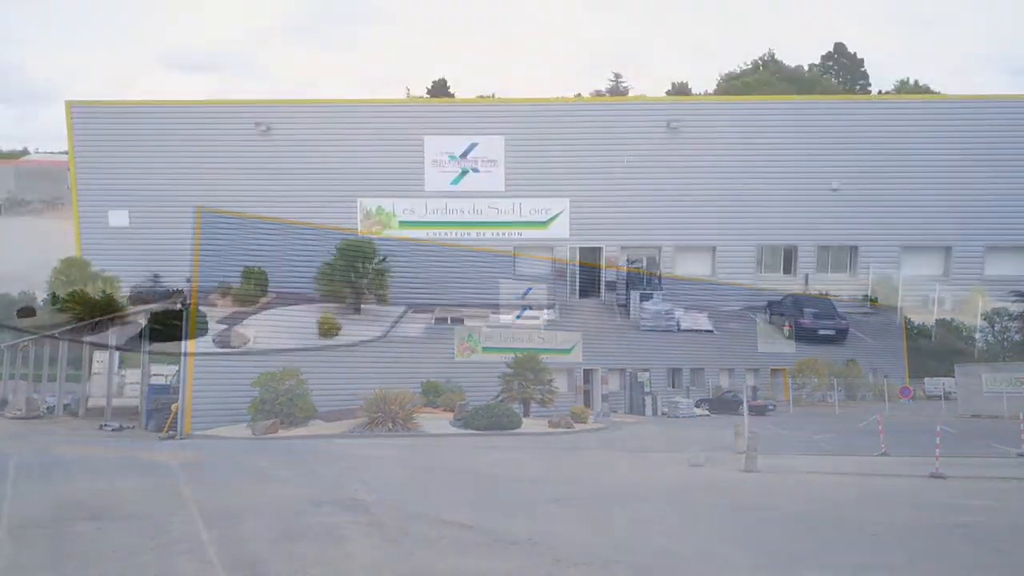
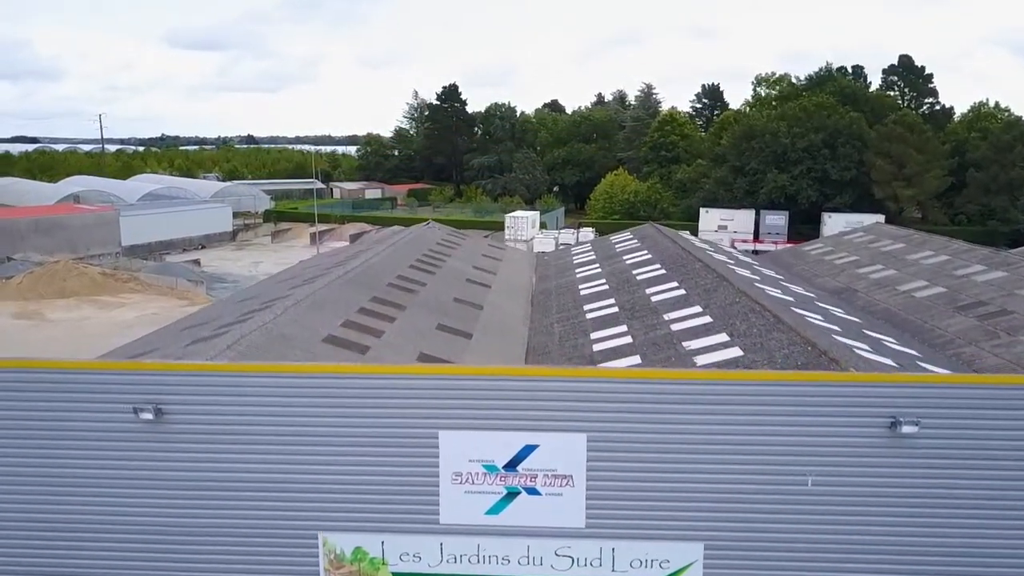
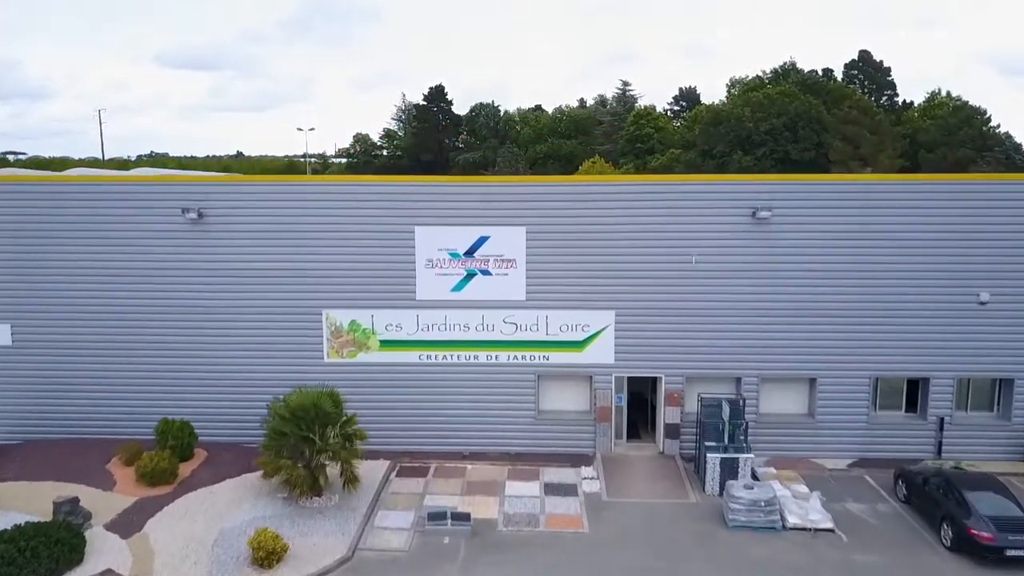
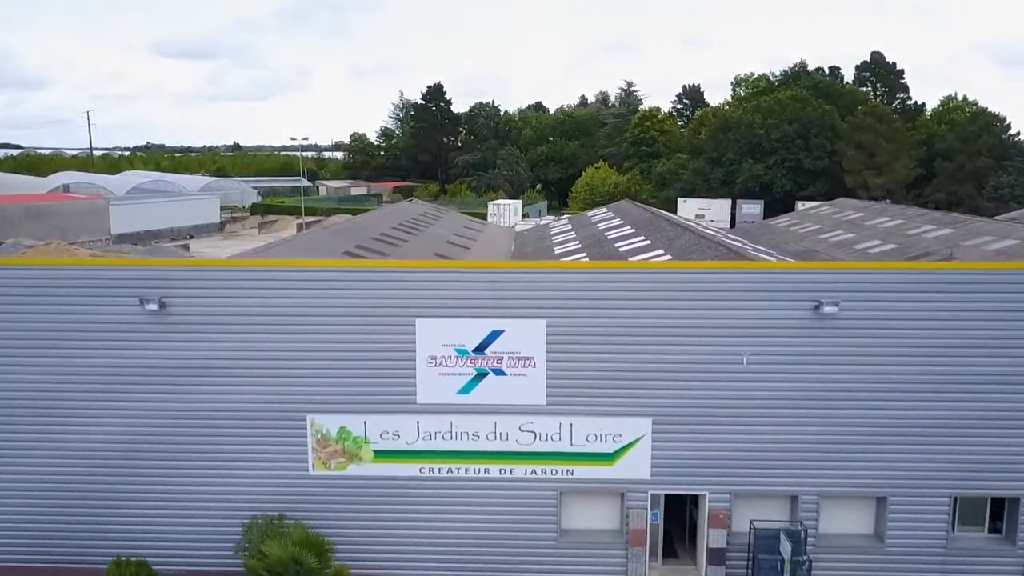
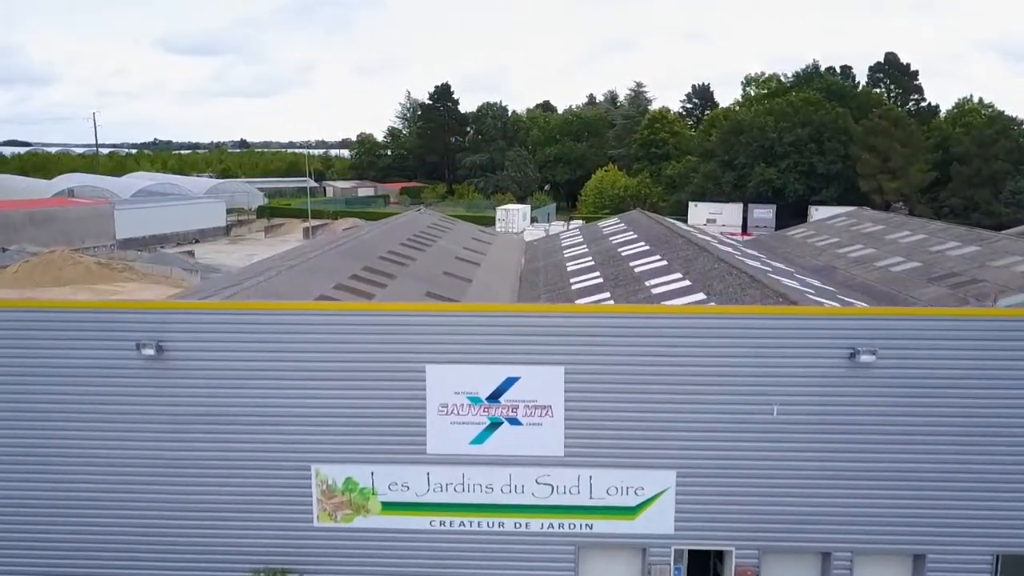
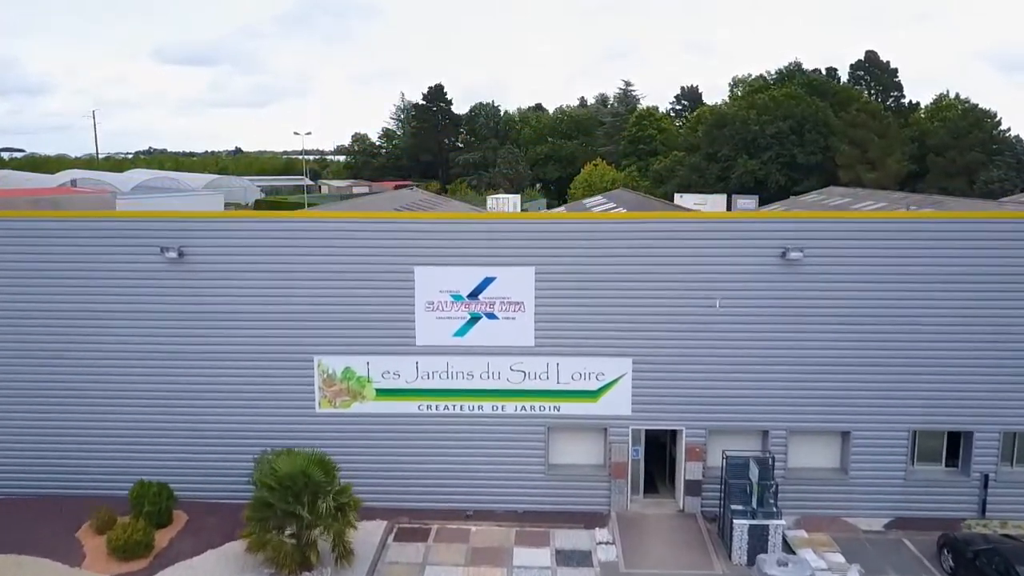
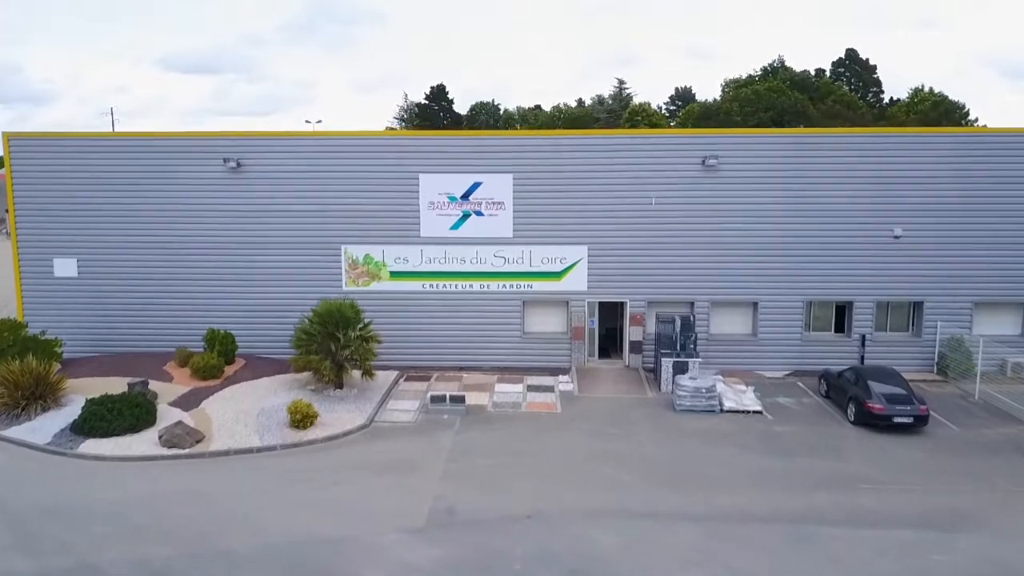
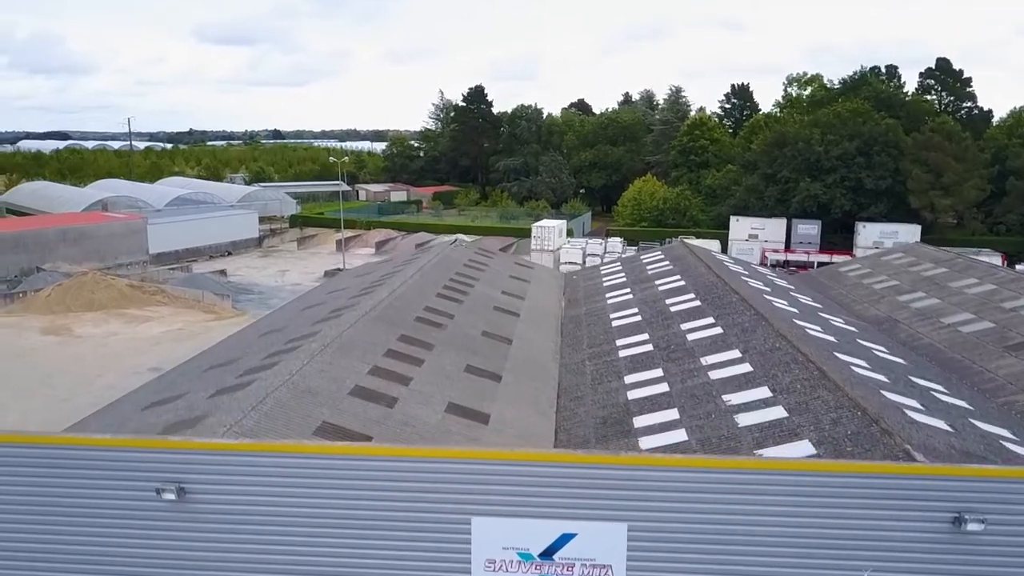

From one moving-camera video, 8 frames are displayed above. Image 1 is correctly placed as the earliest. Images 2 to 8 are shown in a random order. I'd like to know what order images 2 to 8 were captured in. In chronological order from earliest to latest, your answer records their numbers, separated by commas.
7, 3, 6, 4, 5, 2, 8
